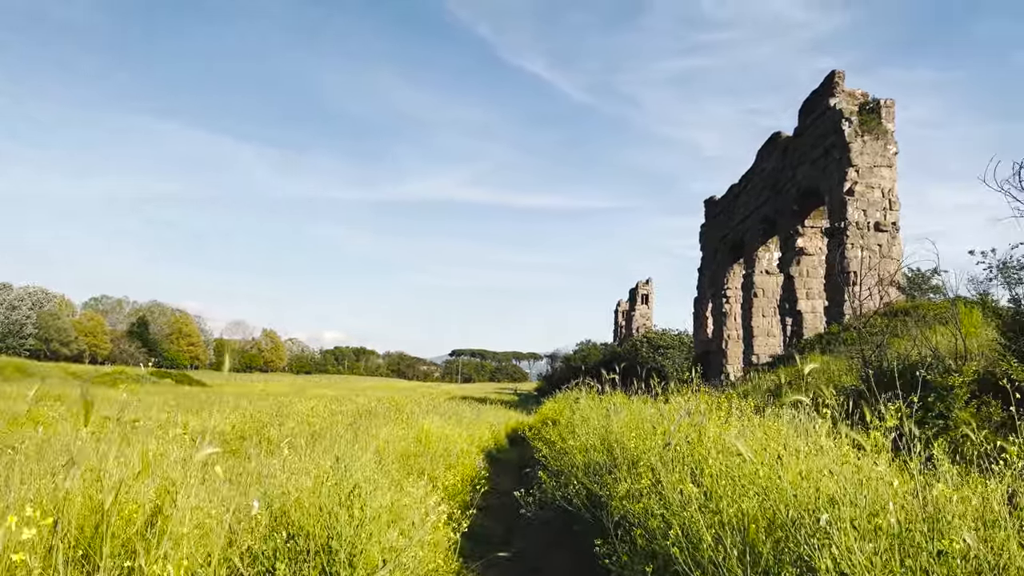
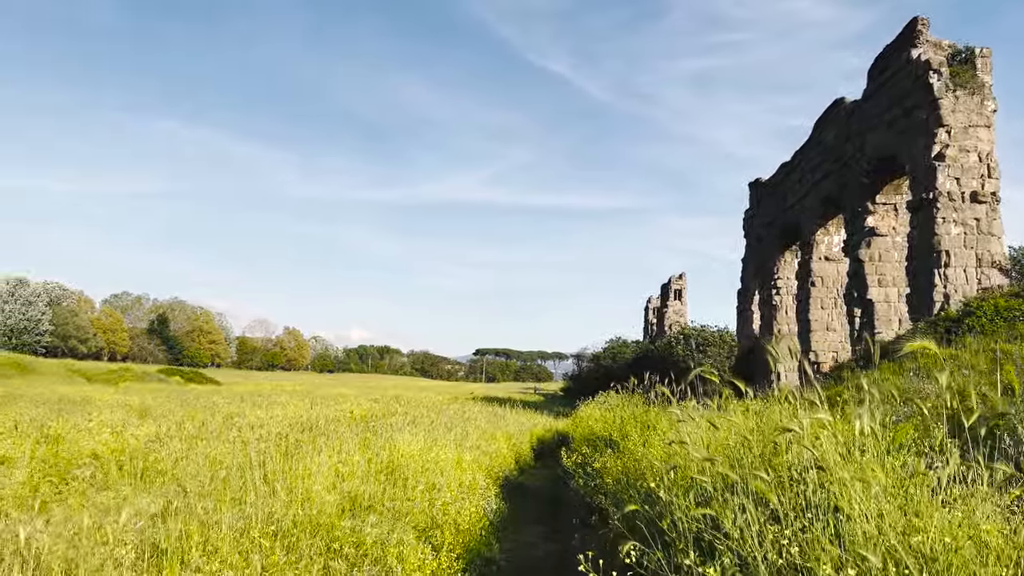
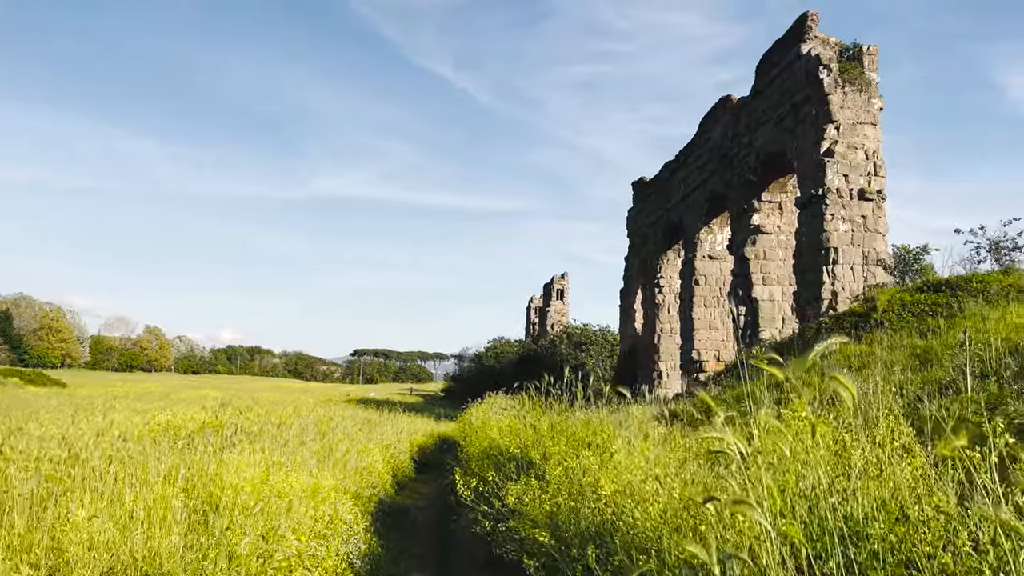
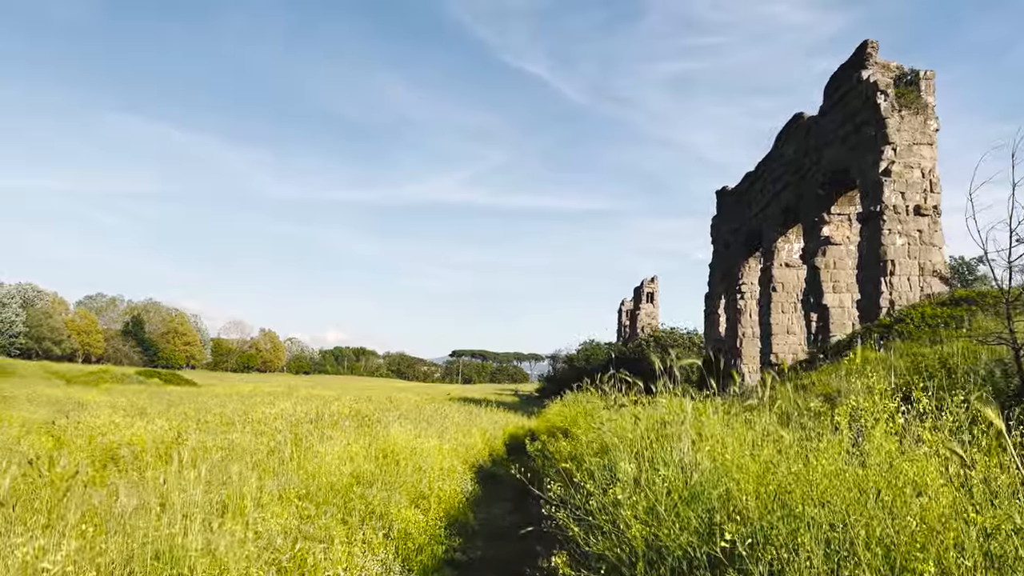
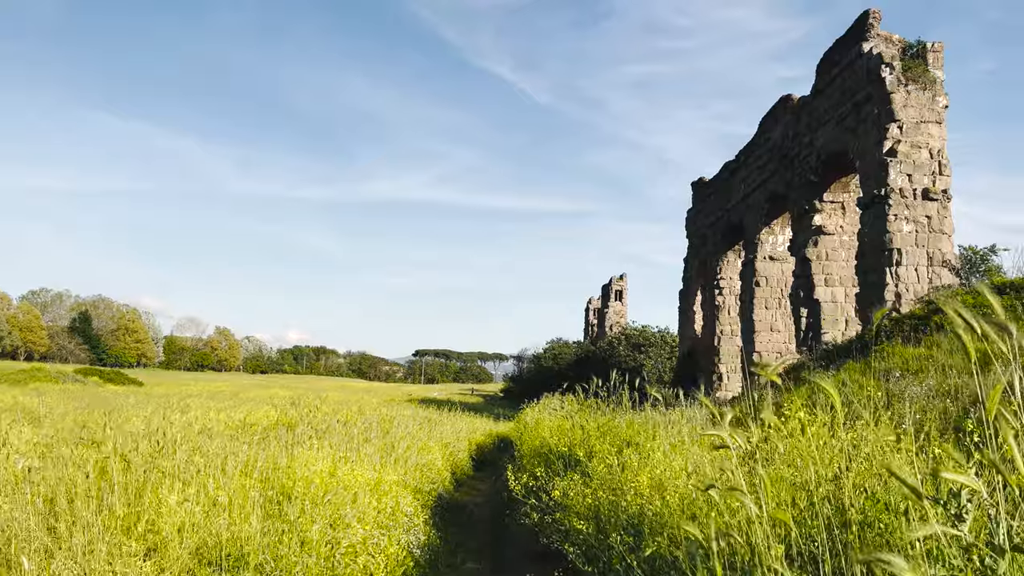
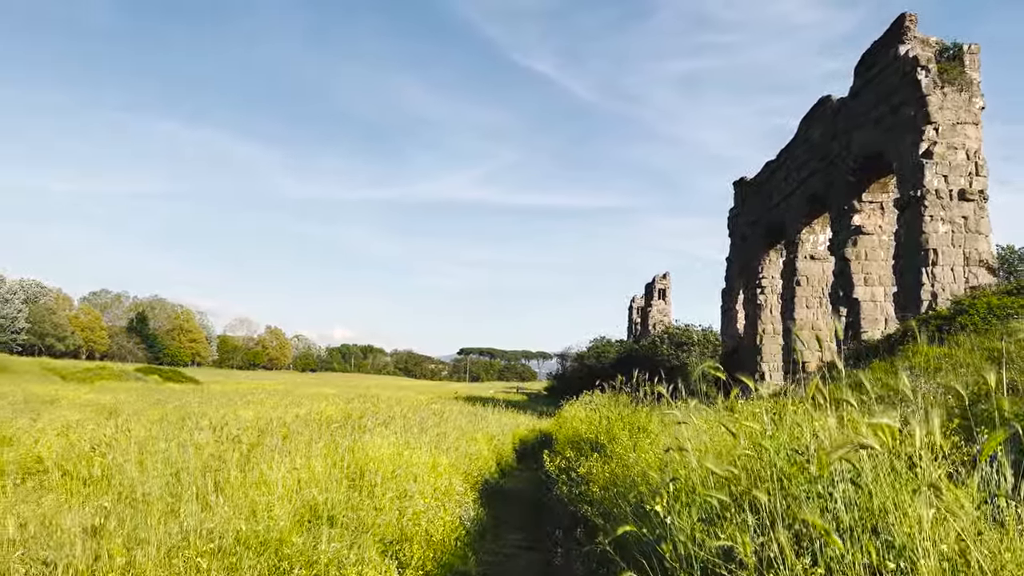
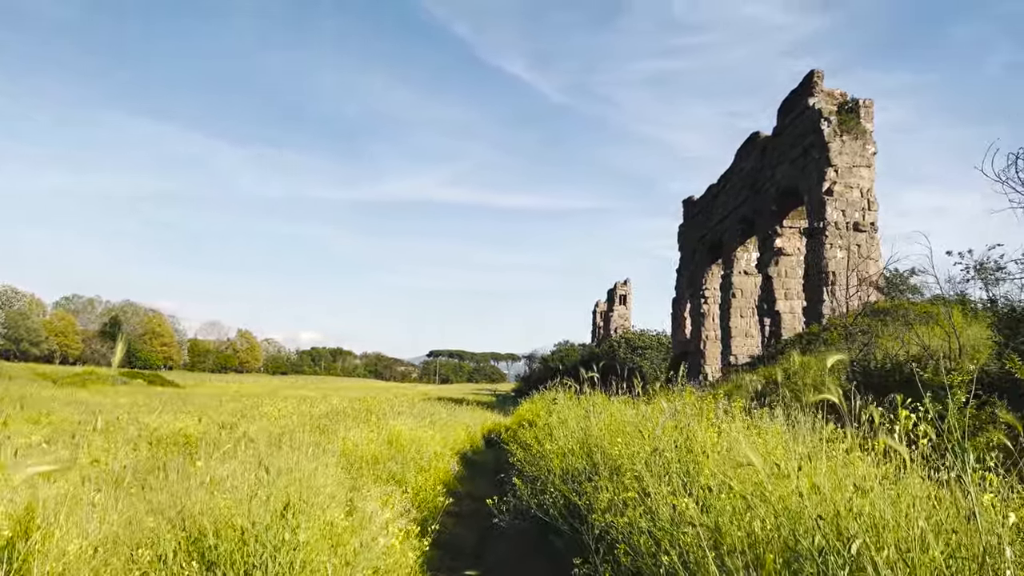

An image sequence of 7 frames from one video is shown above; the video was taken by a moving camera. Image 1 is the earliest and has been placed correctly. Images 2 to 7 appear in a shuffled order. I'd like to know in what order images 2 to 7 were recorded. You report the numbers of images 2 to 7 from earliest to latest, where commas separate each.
7, 4, 2, 6, 5, 3
